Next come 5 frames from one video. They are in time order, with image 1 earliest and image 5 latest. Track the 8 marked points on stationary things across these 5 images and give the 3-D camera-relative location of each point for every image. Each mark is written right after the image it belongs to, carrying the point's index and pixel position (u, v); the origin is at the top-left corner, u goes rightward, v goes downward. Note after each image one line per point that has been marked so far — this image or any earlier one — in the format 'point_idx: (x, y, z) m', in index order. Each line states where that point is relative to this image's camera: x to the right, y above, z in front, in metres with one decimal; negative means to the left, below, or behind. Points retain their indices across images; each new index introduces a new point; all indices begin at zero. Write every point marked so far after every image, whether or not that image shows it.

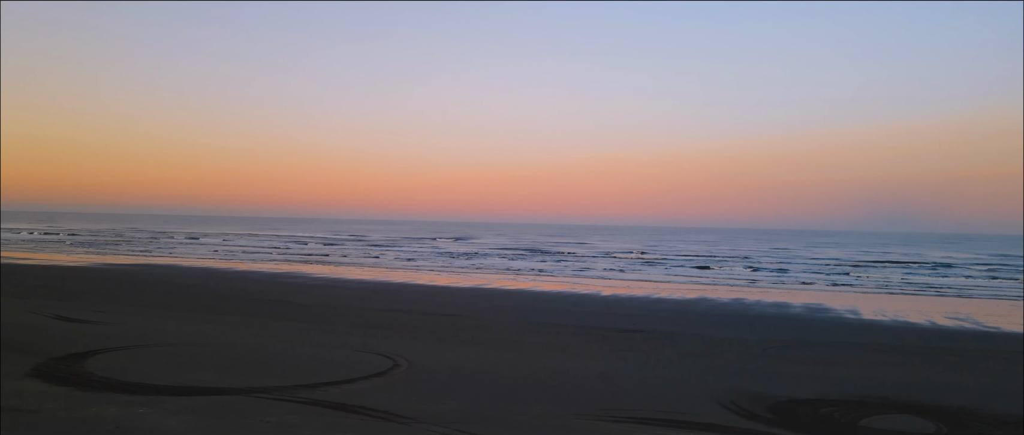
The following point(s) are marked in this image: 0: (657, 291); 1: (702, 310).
0: (+8.1, -4.2, +16.9) m
1: (+8.4, -4.1, +13.4) m
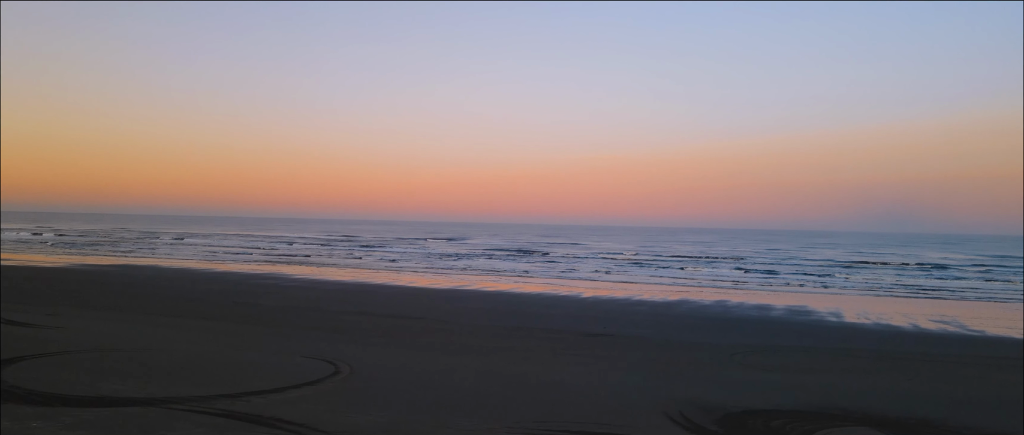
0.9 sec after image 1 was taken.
0: (+7.0, -4.2, +16.5) m
1: (+7.3, -4.1, +13.0) m
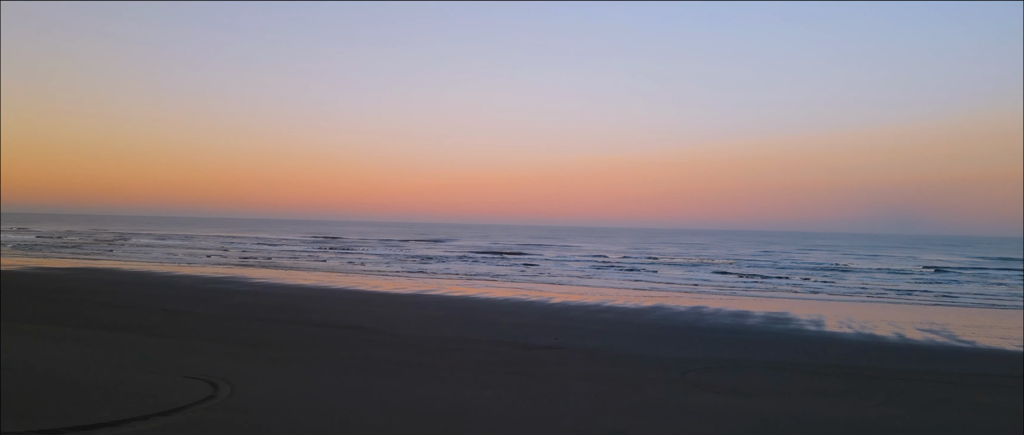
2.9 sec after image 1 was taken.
0: (+5.2, -4.3, +15.6) m
1: (+5.5, -4.2, +12.1) m
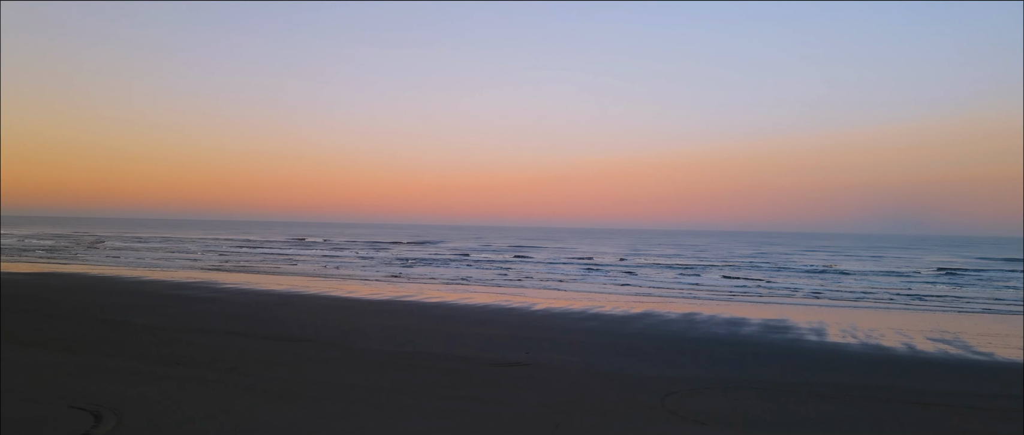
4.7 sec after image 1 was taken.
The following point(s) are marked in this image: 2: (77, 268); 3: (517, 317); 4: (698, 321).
0: (+4.2, -4.3, +14.7) m
1: (+4.5, -4.2, +11.2) m
2: (-29.3, -3.4, +19.9) m
3: (+0.2, -4.2, +12.7) m
4: (+7.8, -4.3, +12.5) m
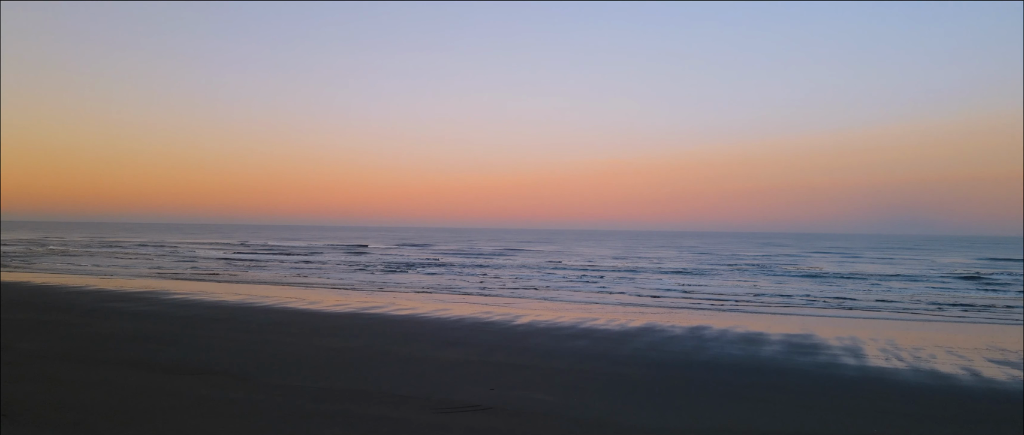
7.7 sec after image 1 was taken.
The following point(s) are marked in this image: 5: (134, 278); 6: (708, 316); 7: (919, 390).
0: (+3.4, -4.3, +12.7) m
1: (+3.6, -4.1, +9.2) m
2: (-30.2, -3.6, +18.1) m
3: (-0.6, -4.2, +10.8) m
4: (+7.0, -4.3, +10.5) m
5: (-23.0, -3.7, +18.2) m
6: (+8.7, -4.4, +13.1) m
7: (+10.3, -4.3, +7.4) m
